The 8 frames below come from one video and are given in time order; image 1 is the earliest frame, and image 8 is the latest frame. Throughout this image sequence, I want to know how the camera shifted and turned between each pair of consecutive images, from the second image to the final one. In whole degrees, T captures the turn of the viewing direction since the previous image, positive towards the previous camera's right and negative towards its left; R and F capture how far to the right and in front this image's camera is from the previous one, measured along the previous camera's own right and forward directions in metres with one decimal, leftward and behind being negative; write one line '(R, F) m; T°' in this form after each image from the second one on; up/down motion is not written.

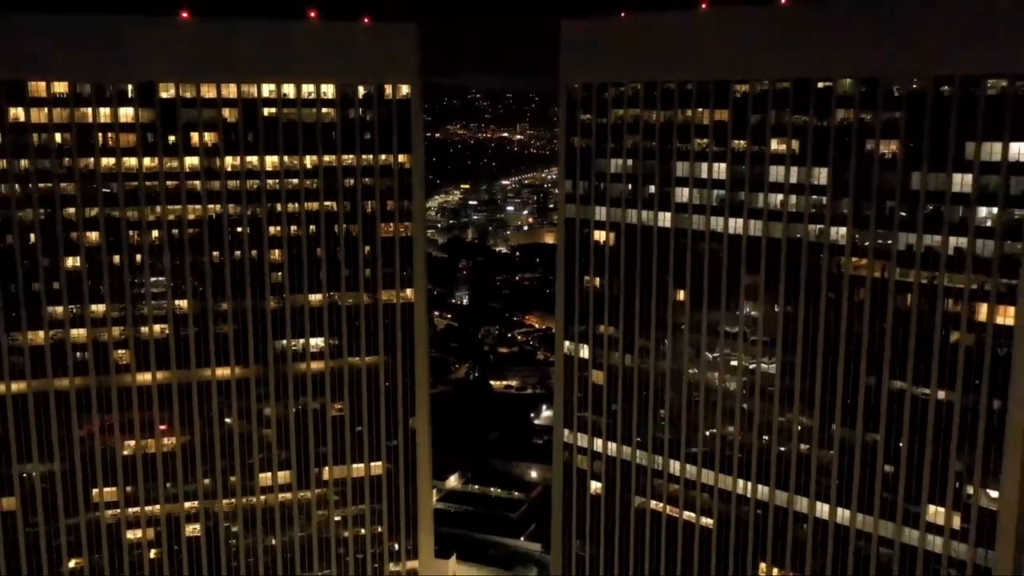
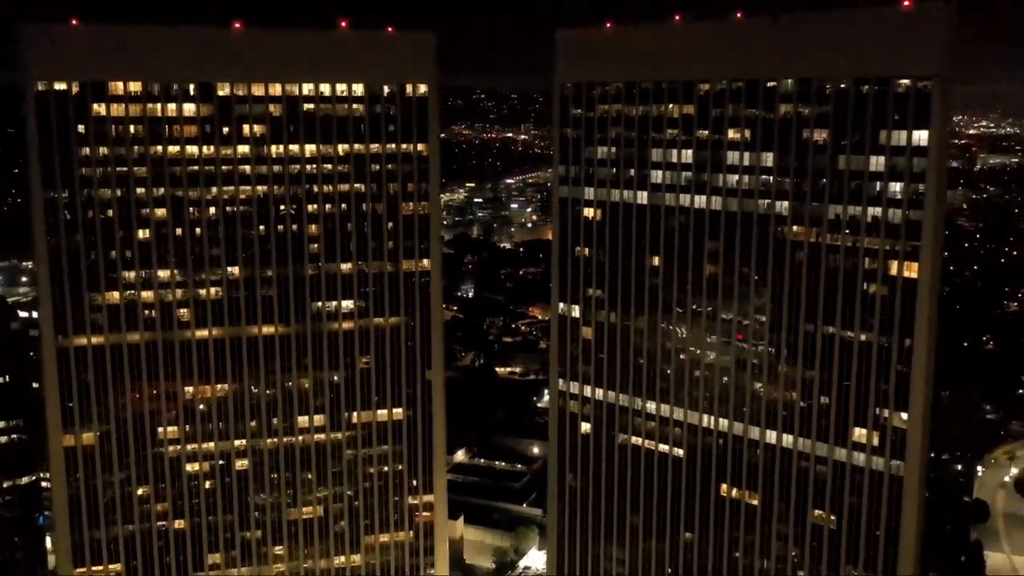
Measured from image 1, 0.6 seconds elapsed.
(0.0, -3.7) m; 0°
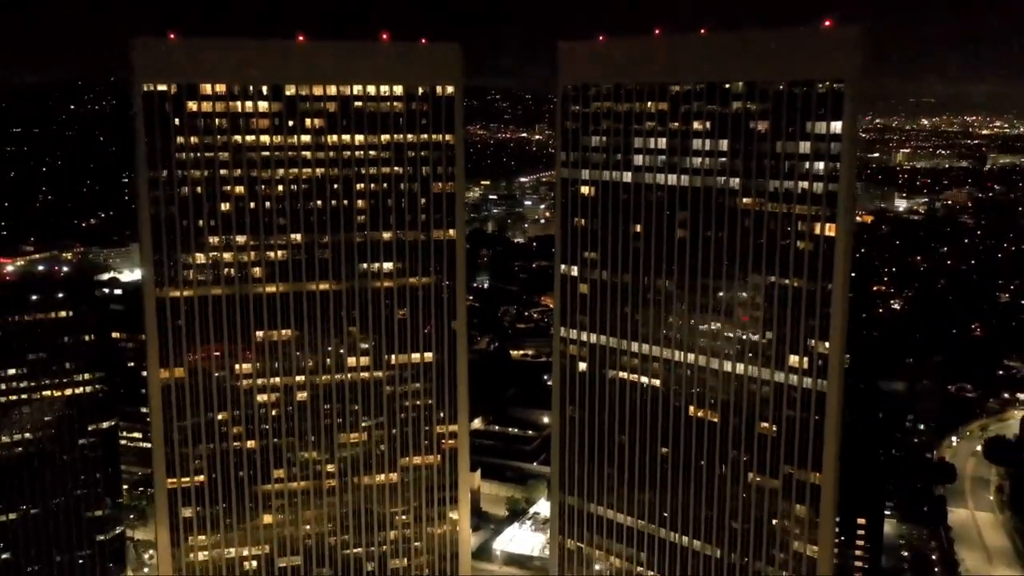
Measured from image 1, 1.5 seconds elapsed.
(+0.1, -5.6) m; -1°
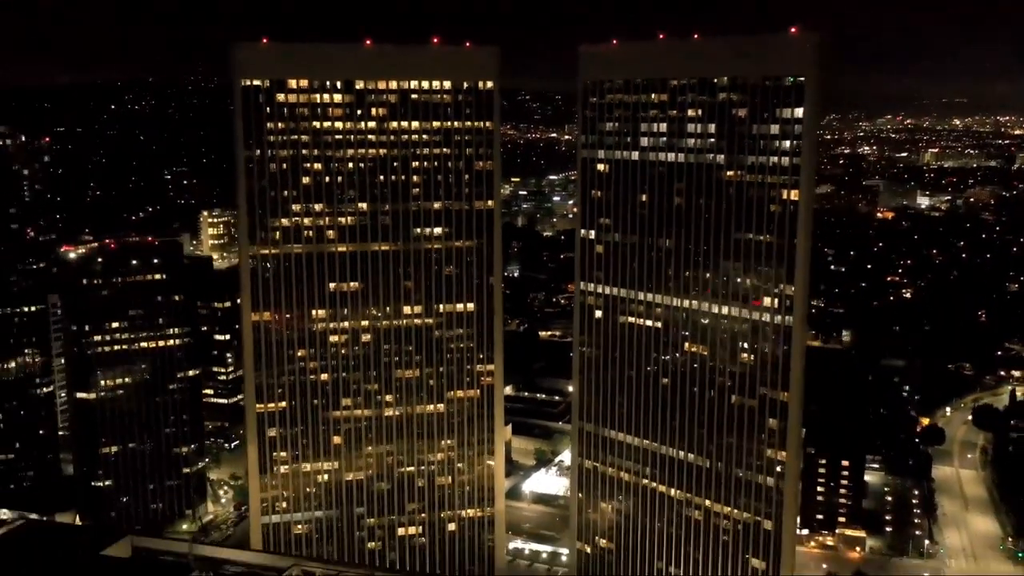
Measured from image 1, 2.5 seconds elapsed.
(0.0, -6.3) m; -2°
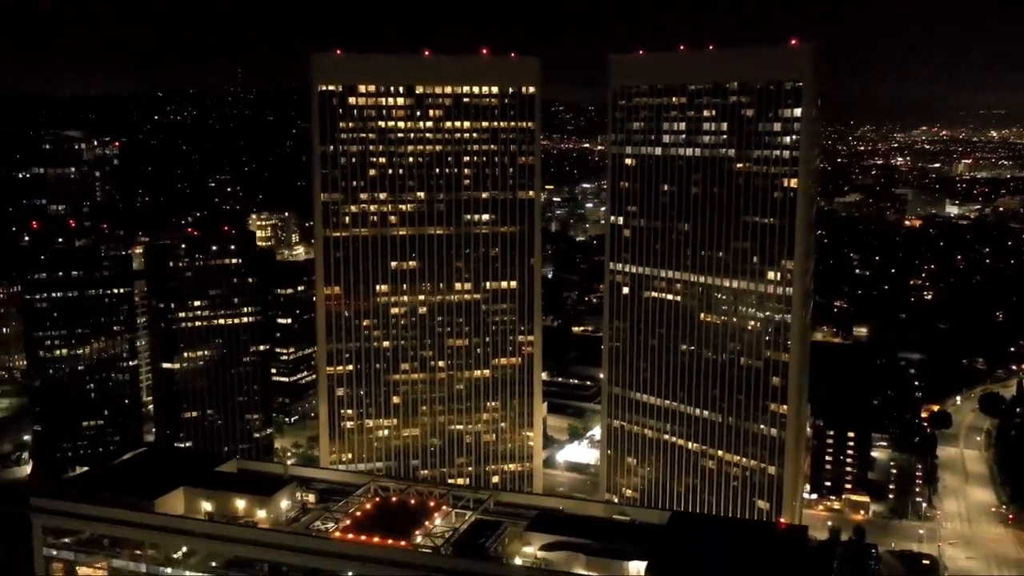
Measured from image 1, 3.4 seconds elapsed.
(-0.2, -5.3) m; -2°
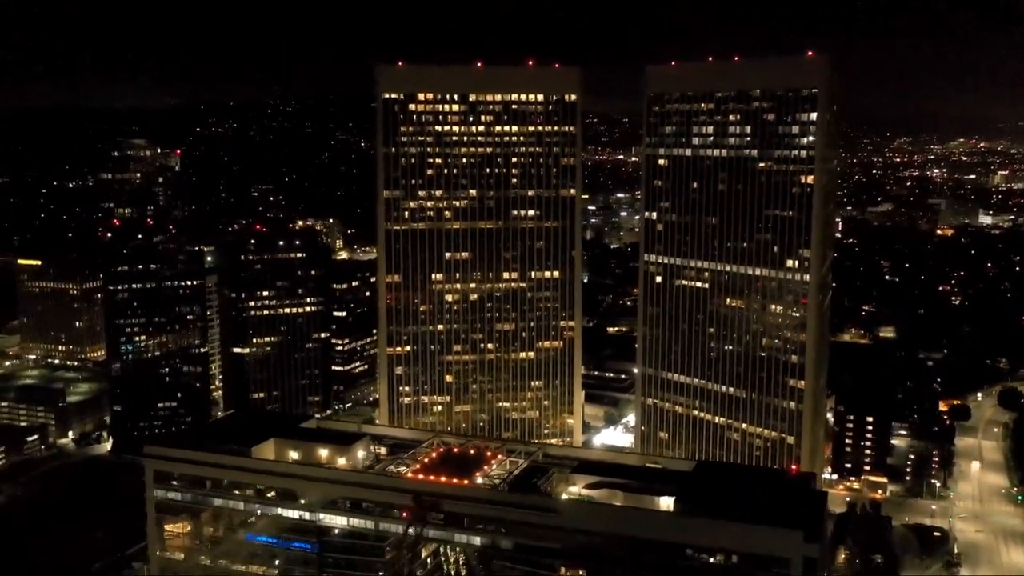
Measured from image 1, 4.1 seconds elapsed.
(-0.4, -4.3) m; -2°
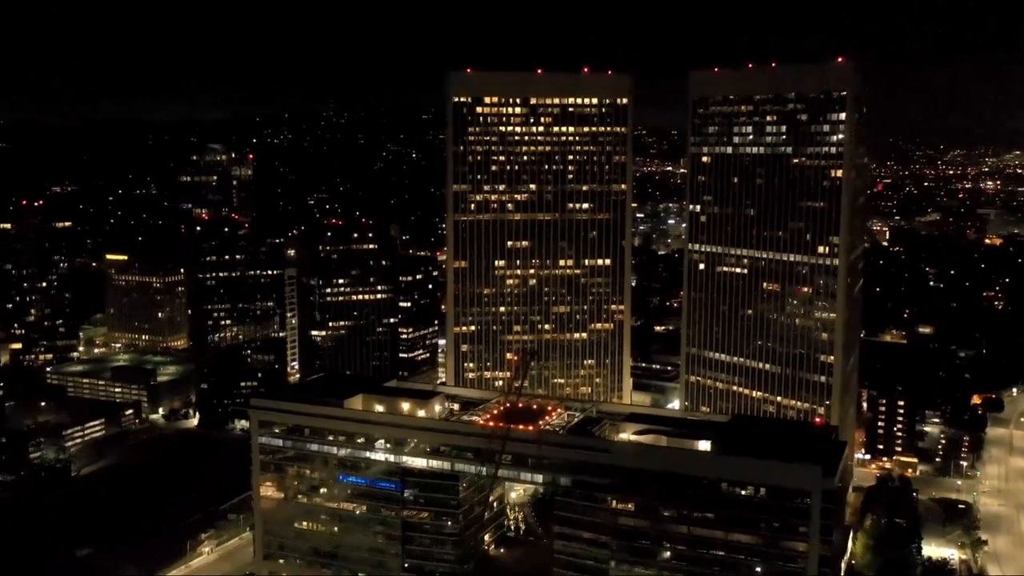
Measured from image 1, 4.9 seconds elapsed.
(-0.4, -4.8) m; -3°
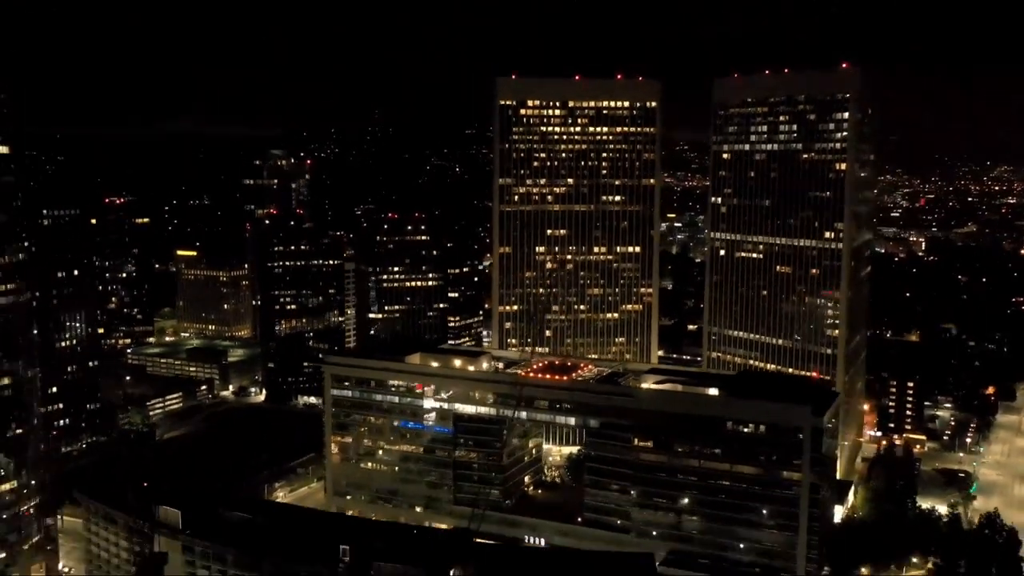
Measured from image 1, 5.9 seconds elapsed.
(+0.1, -5.8) m; -2°
